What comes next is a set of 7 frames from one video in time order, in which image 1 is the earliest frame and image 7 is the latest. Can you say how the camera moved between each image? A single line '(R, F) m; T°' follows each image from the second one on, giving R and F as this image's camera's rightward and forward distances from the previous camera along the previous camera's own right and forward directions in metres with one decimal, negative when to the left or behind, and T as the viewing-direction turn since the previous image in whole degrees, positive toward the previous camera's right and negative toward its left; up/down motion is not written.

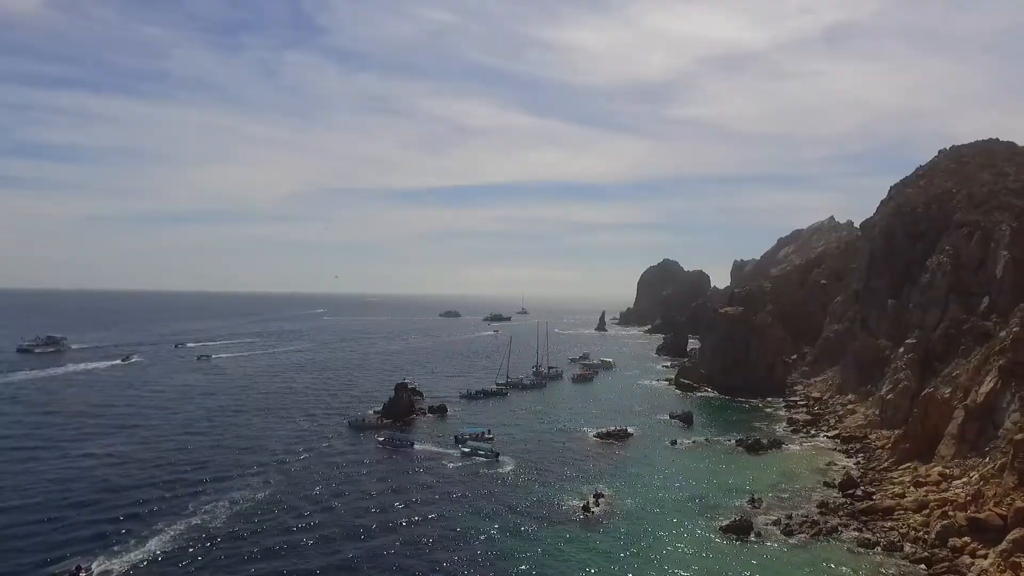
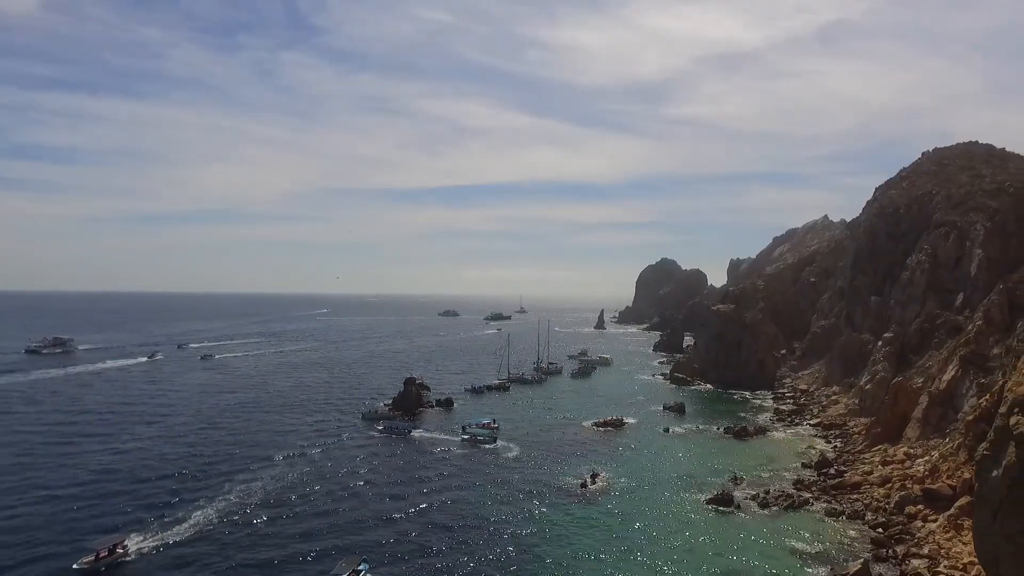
(-0.3, -3.9) m; 0°
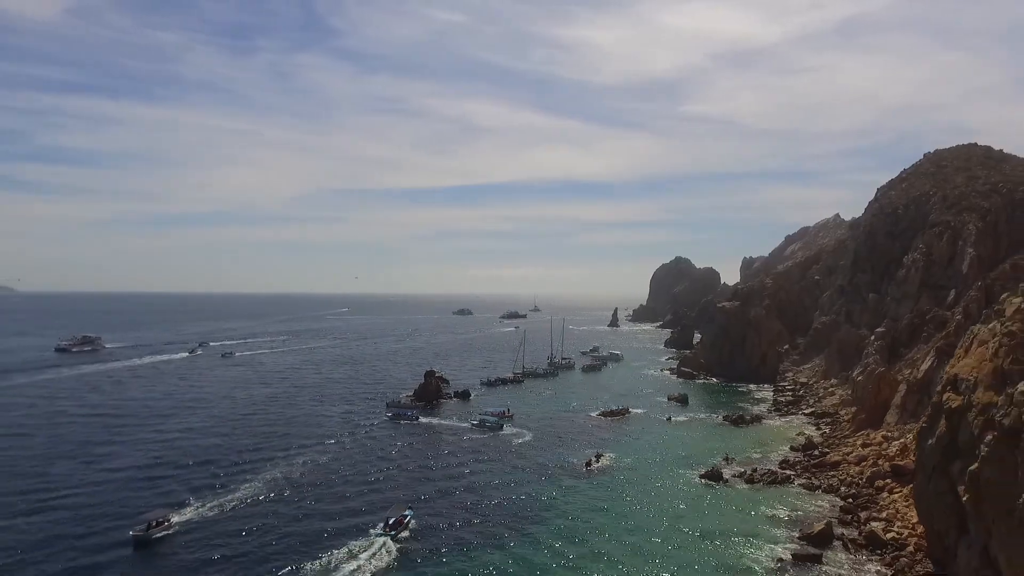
(+0.4, -4.7) m; -2°
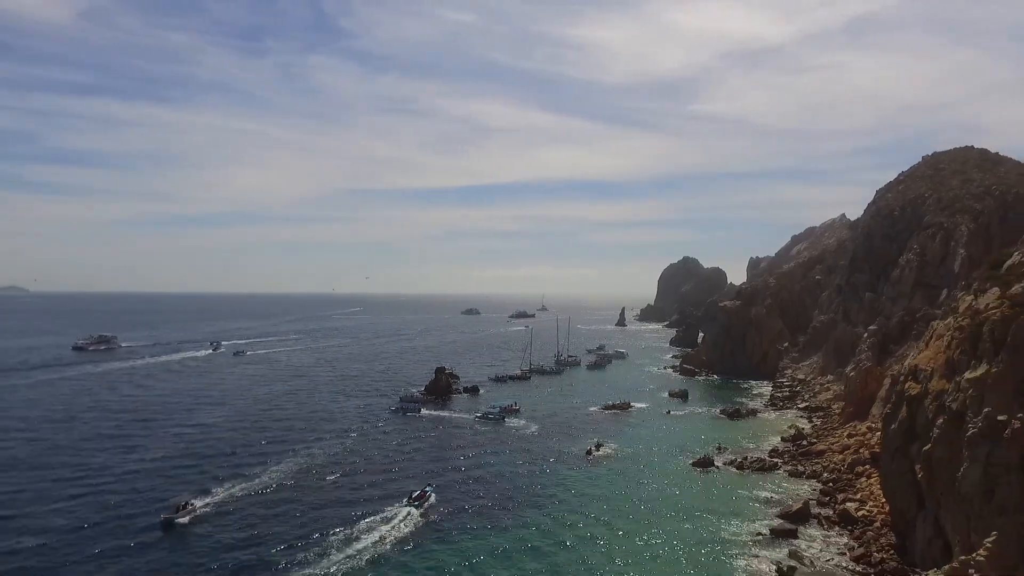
(+0.3, -3.3) m; -1°
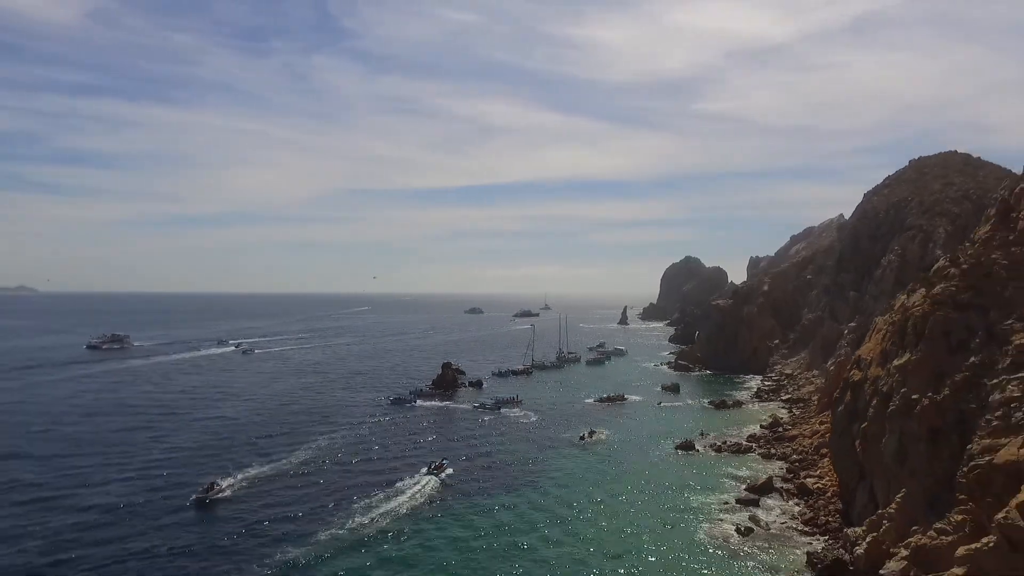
(+0.4, -4.9) m; -1°
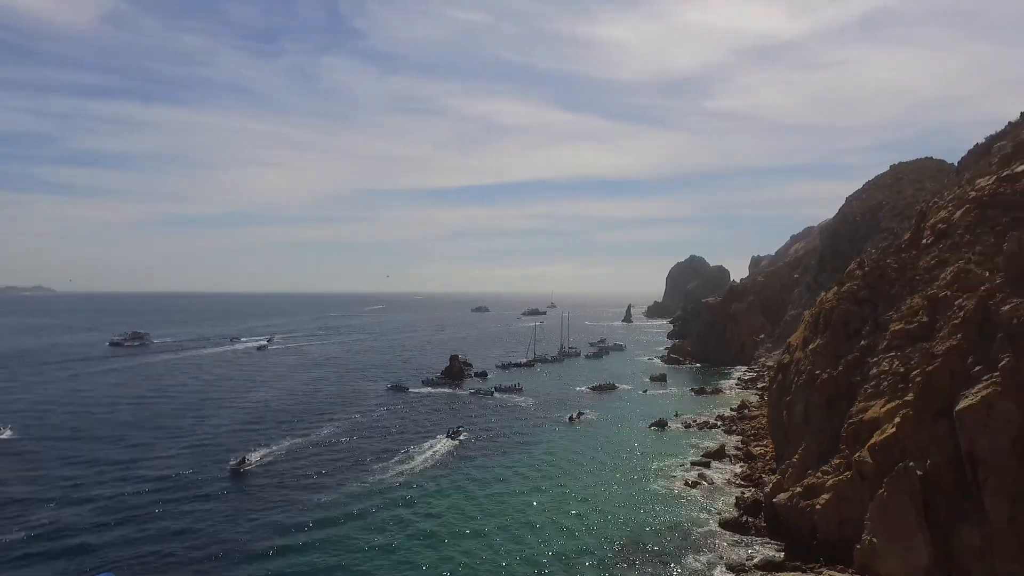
(+1.3, -7.8) m; -1°
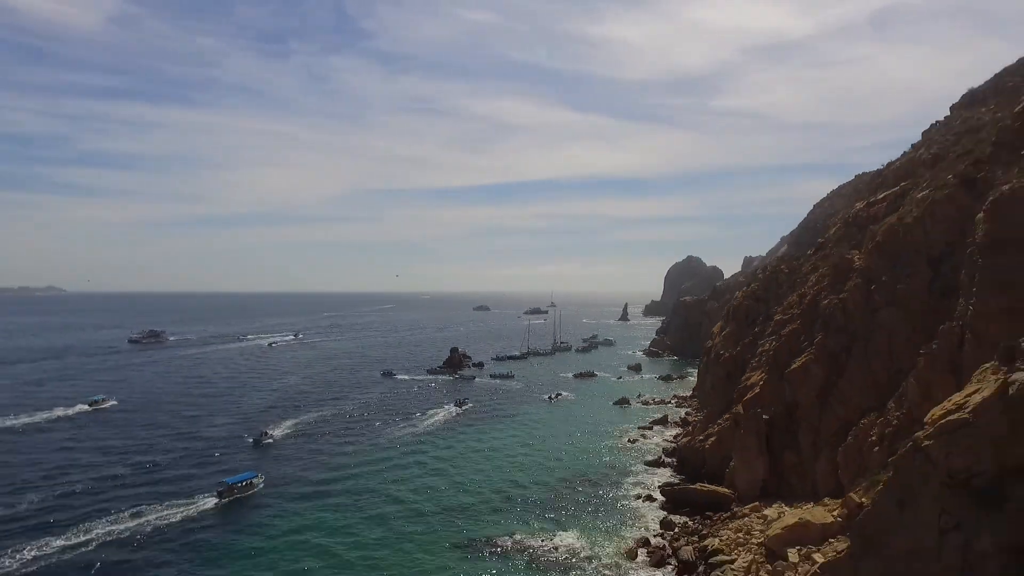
(+2.1, -11.3) m; -1°
